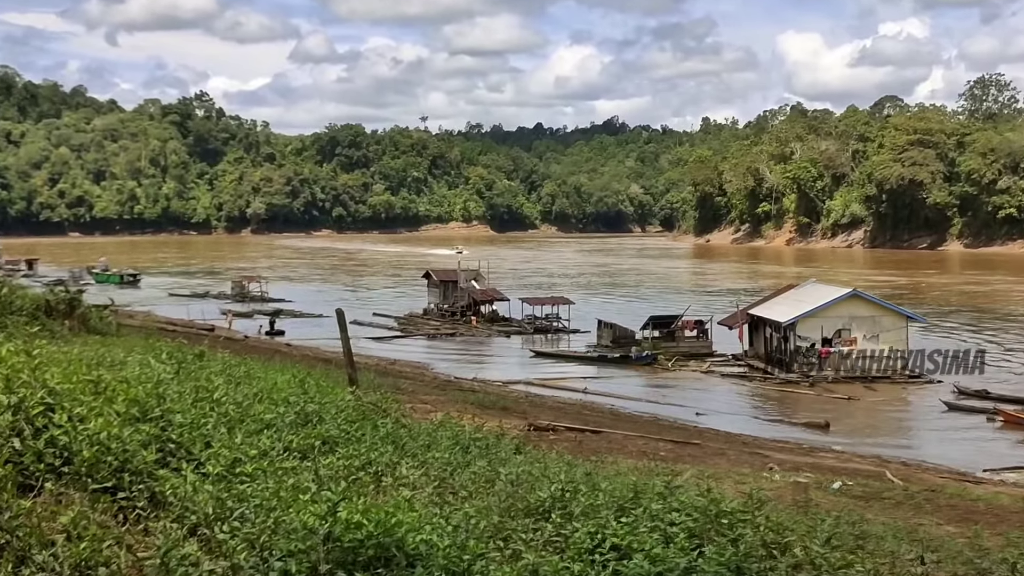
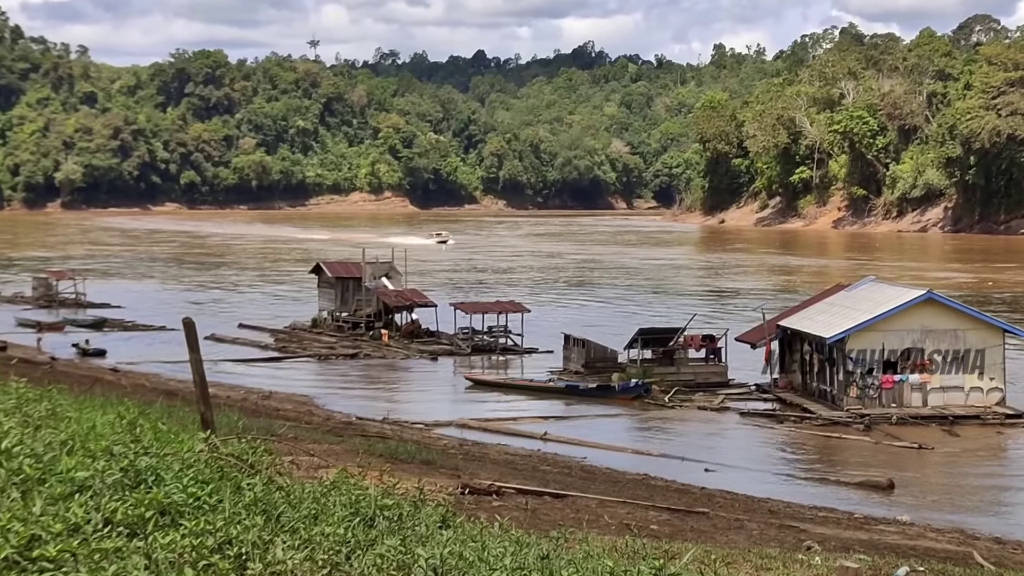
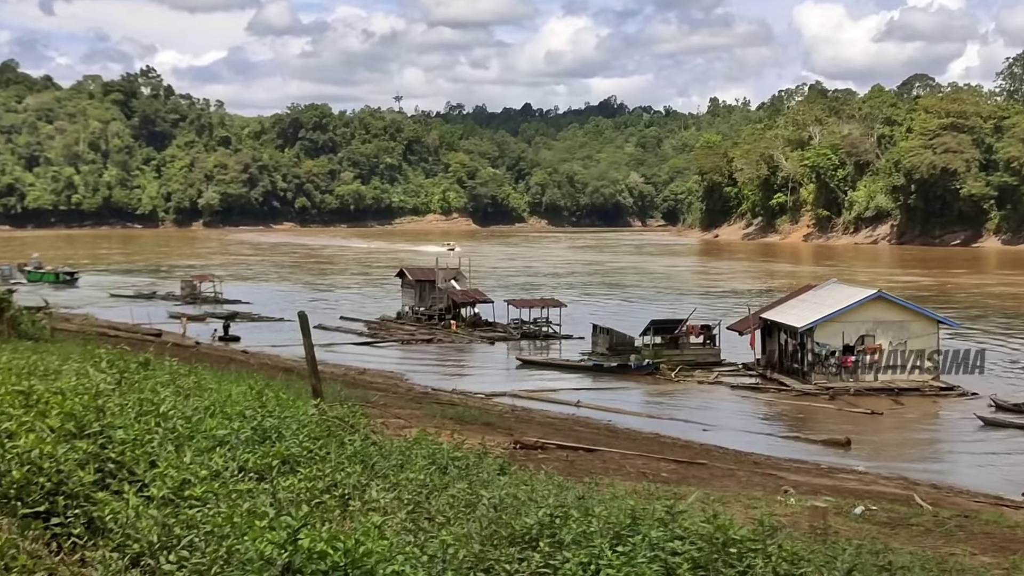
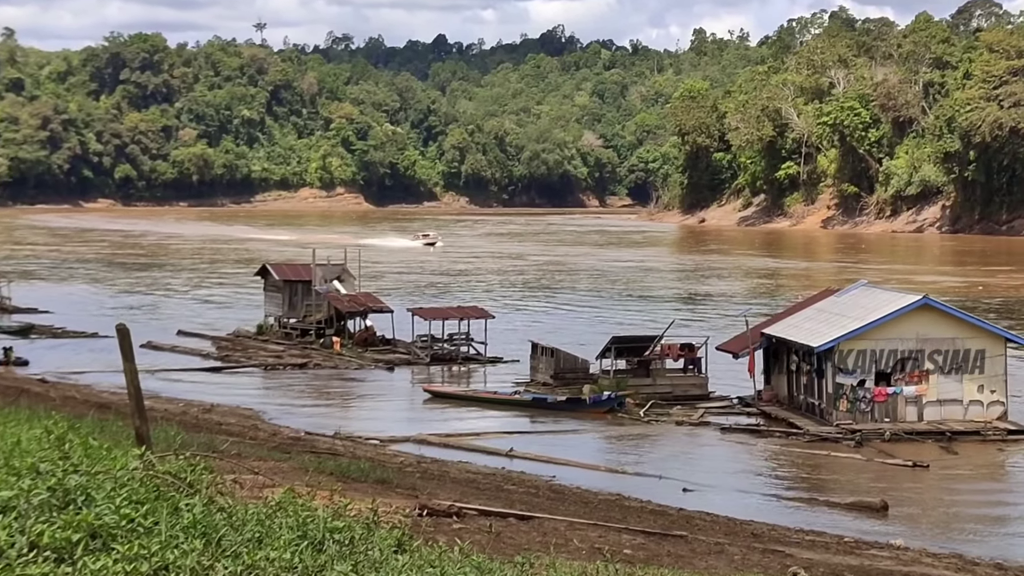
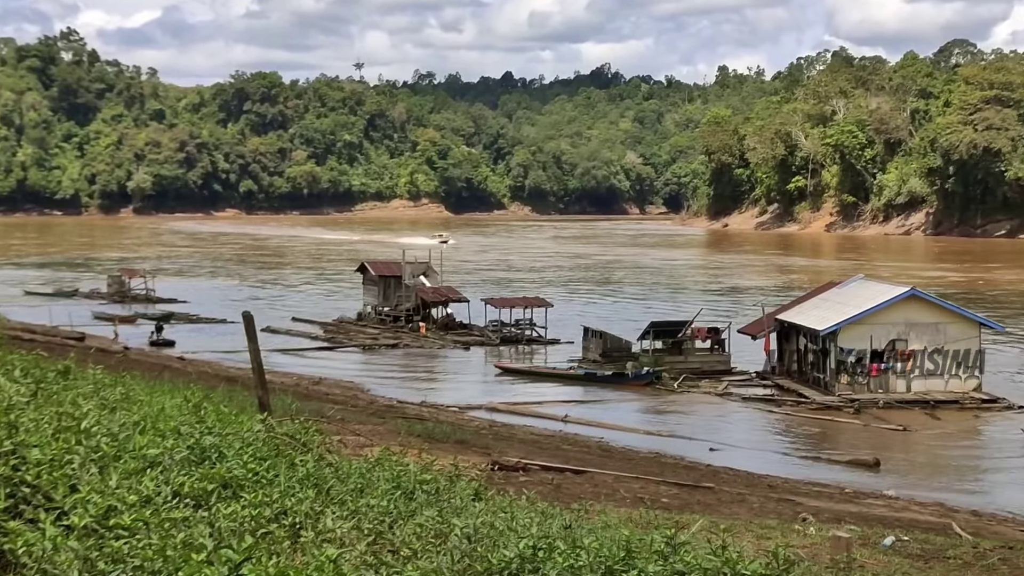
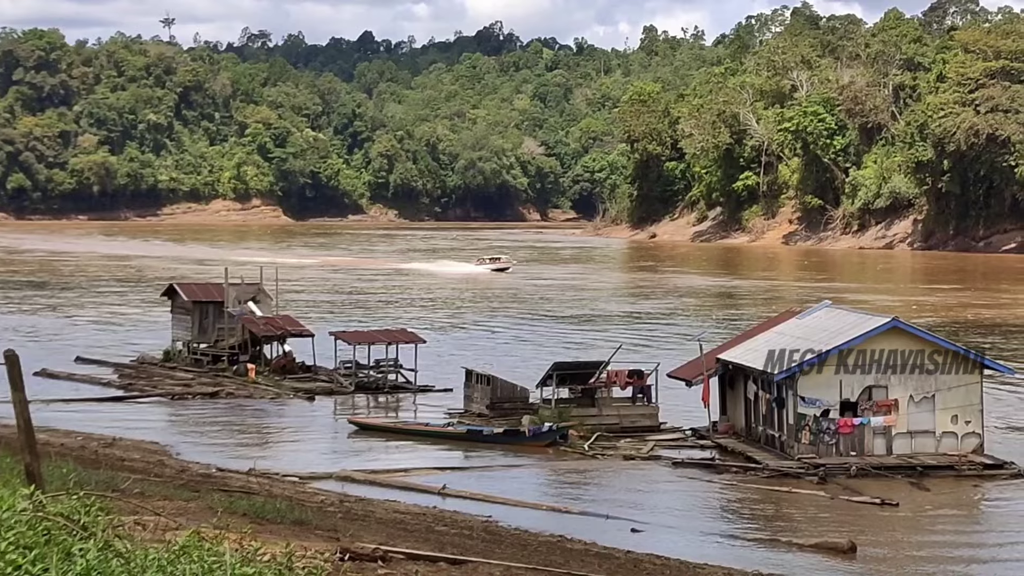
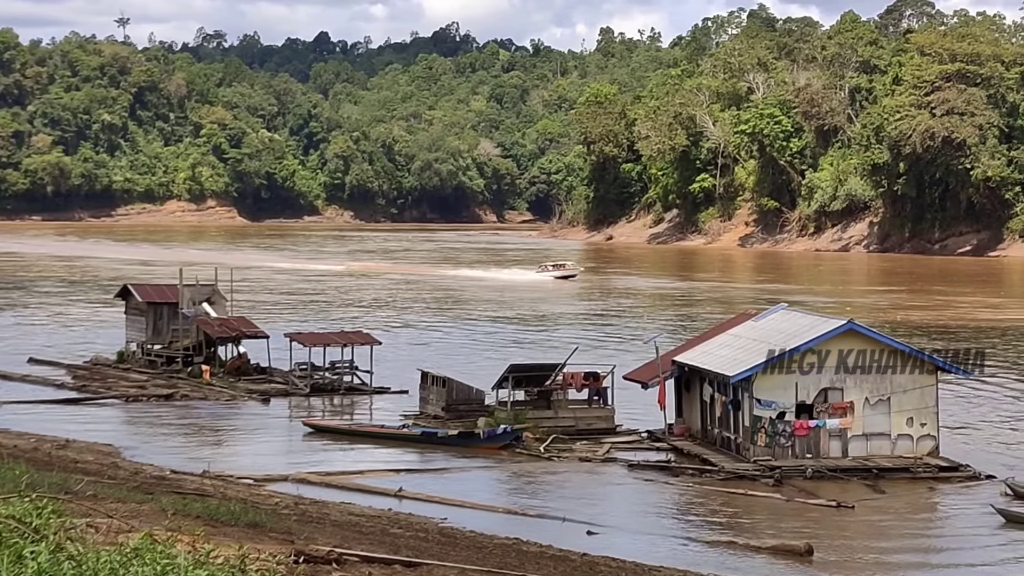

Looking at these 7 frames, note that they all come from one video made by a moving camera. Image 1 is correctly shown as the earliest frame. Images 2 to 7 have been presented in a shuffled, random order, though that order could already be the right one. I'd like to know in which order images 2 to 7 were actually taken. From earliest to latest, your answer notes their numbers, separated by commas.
3, 5, 2, 4, 6, 7
